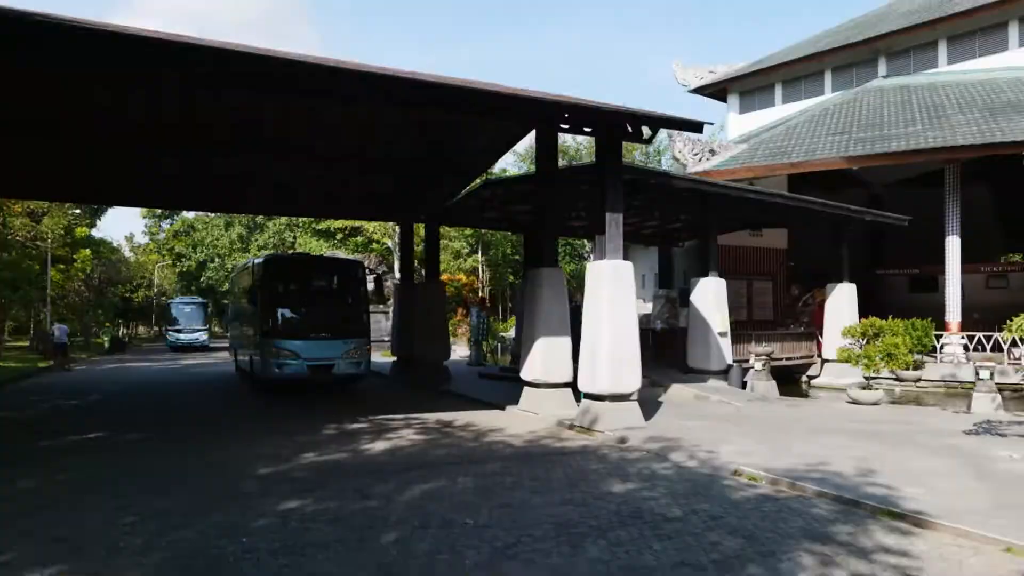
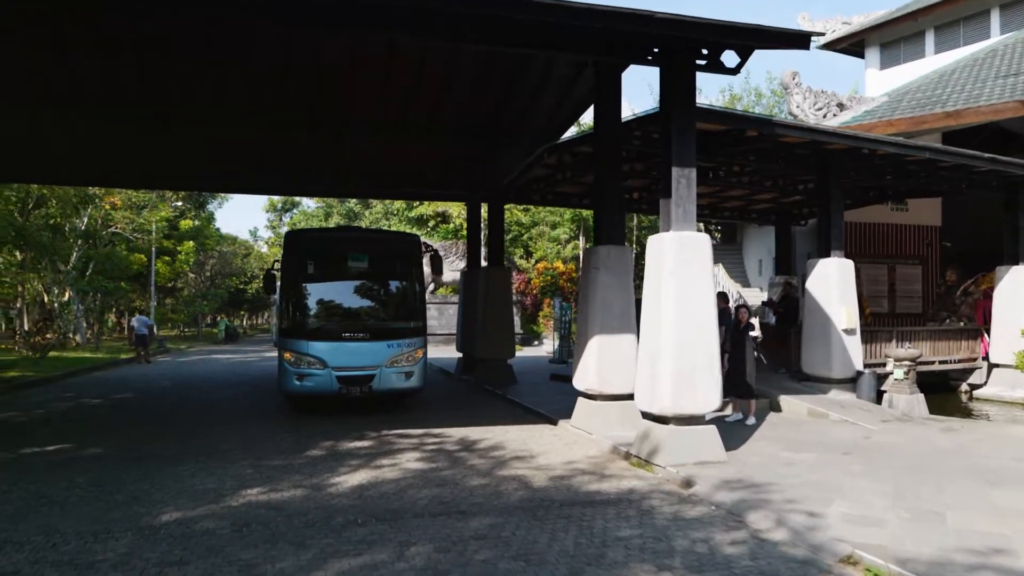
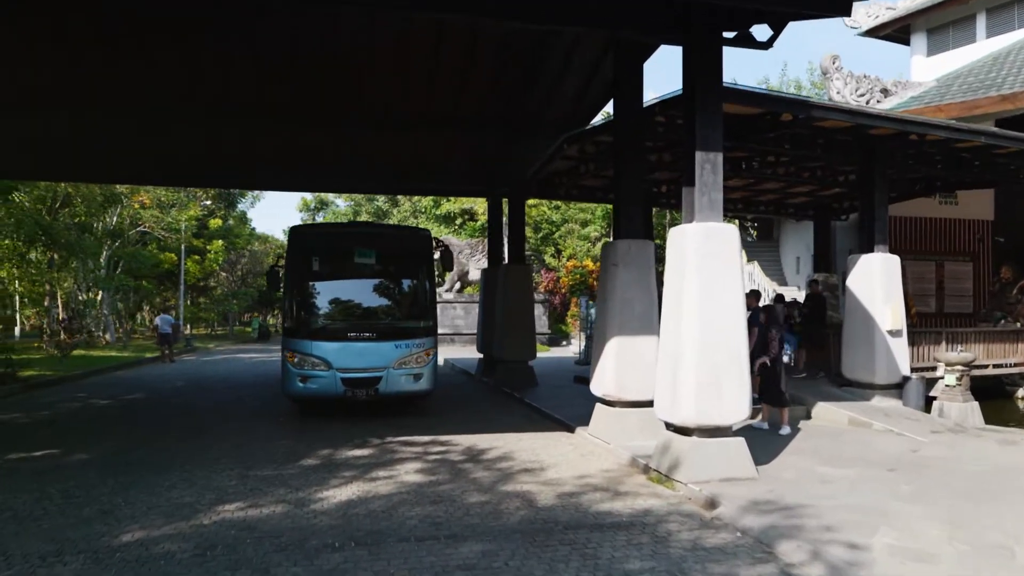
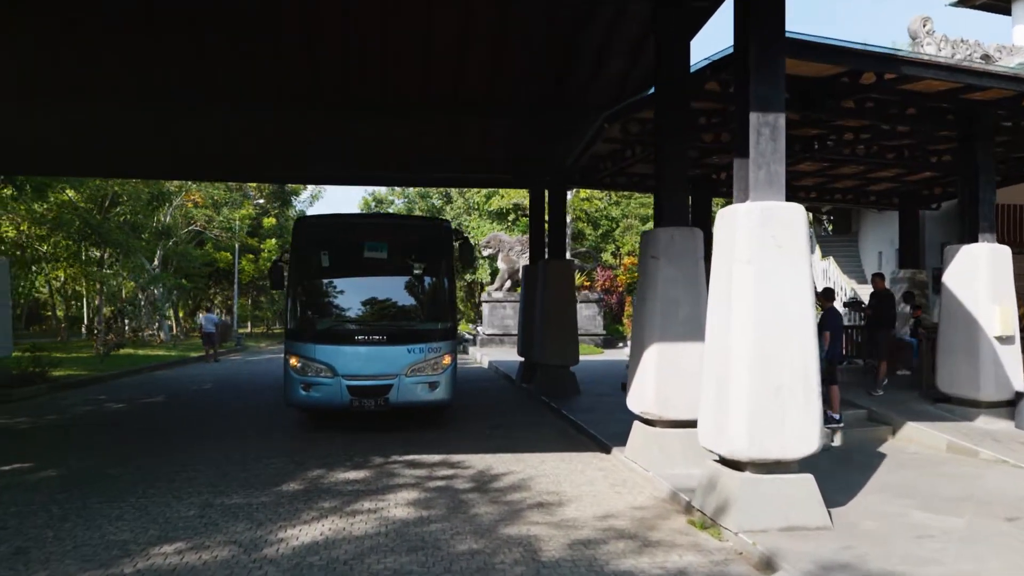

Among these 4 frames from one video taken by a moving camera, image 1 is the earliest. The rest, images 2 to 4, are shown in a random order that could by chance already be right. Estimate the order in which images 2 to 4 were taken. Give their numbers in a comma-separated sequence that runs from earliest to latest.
2, 3, 4
